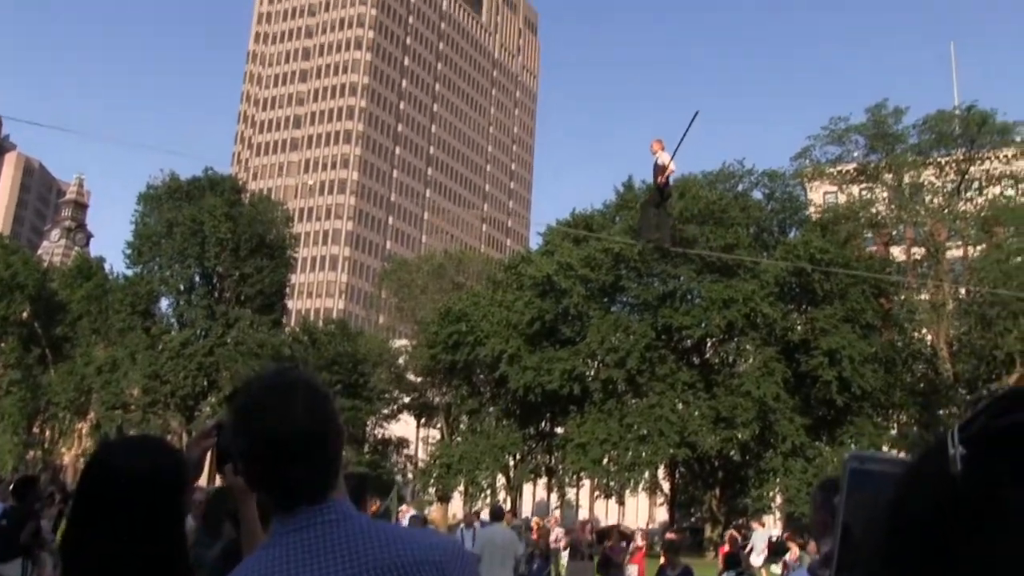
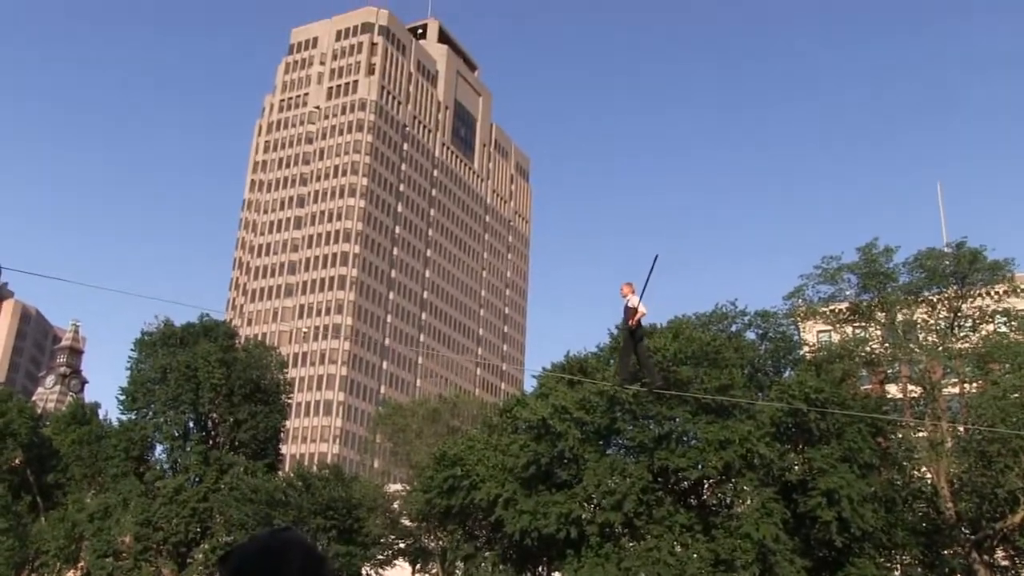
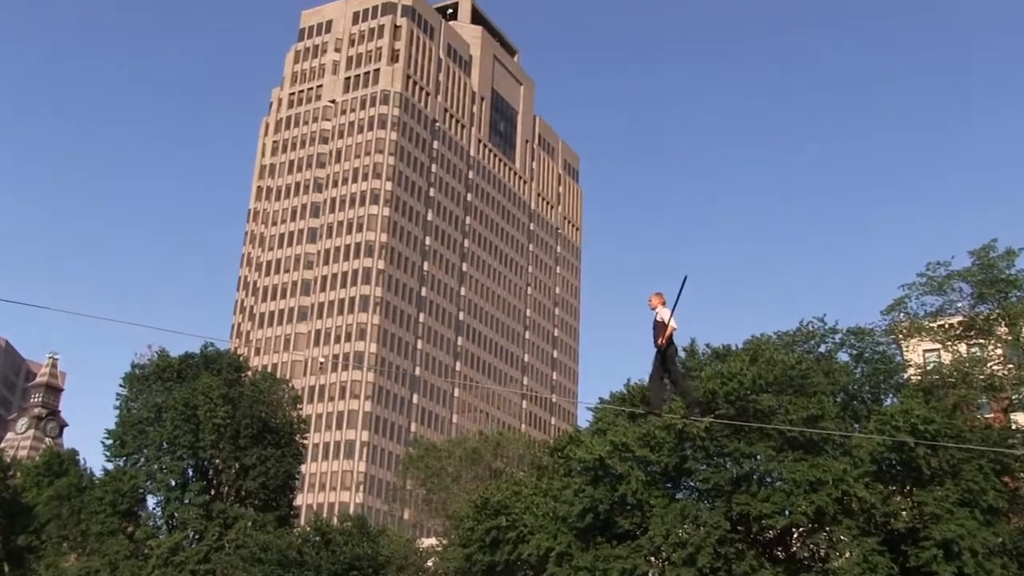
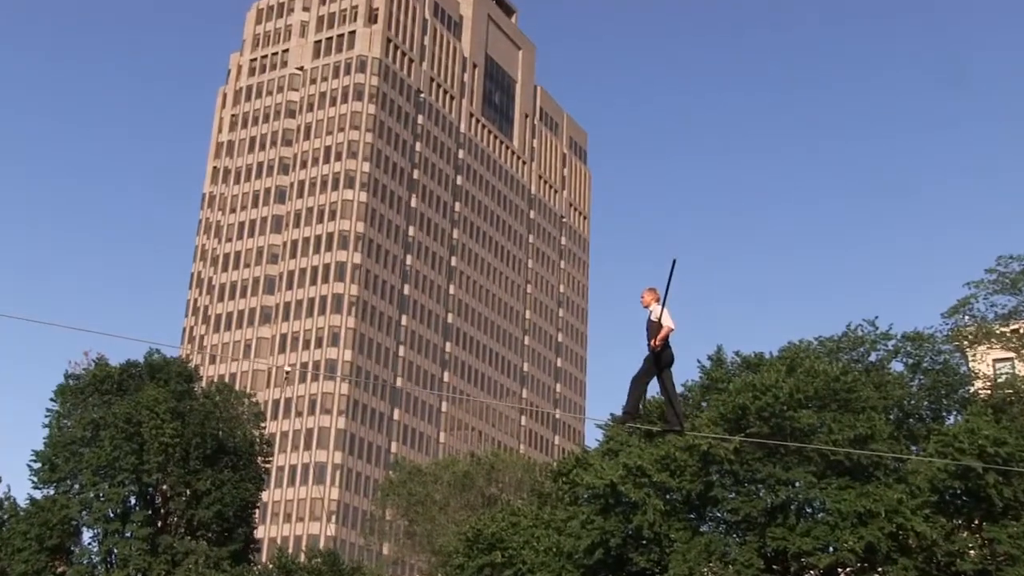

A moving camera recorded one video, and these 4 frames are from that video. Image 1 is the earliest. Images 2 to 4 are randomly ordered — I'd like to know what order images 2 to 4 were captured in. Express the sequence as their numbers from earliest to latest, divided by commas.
2, 3, 4
